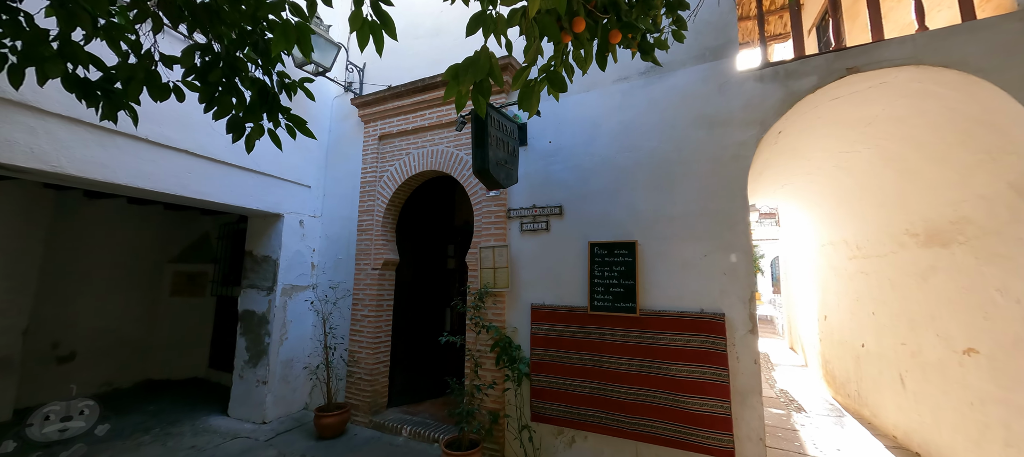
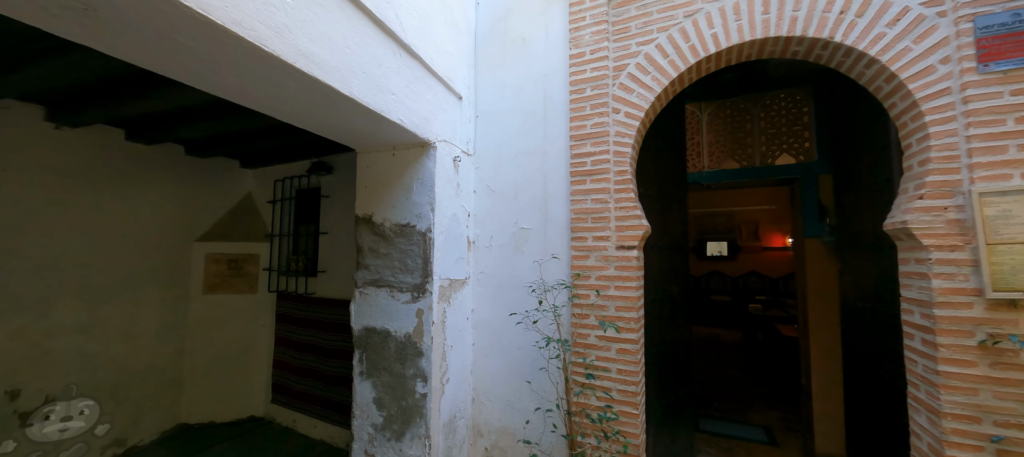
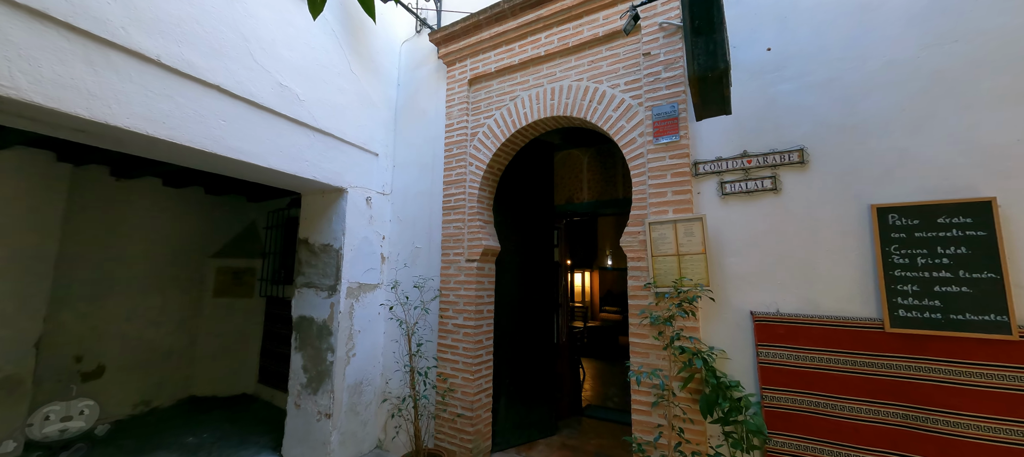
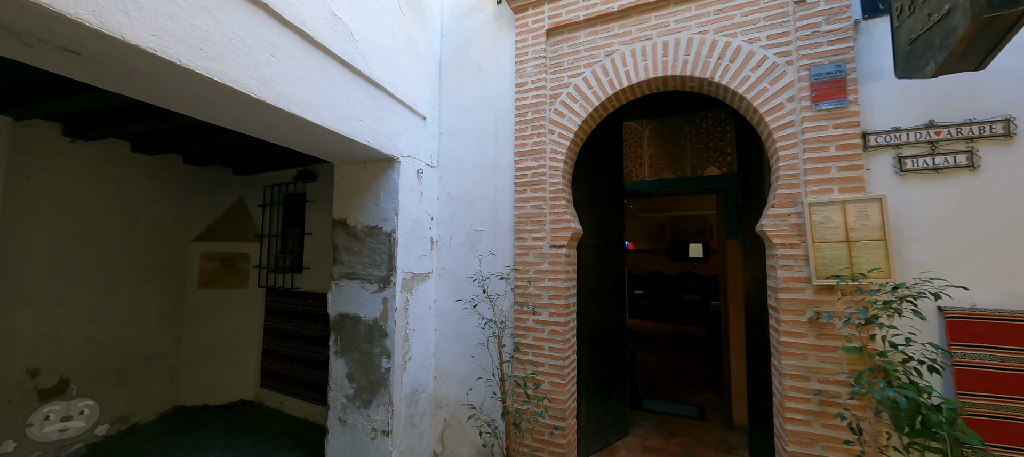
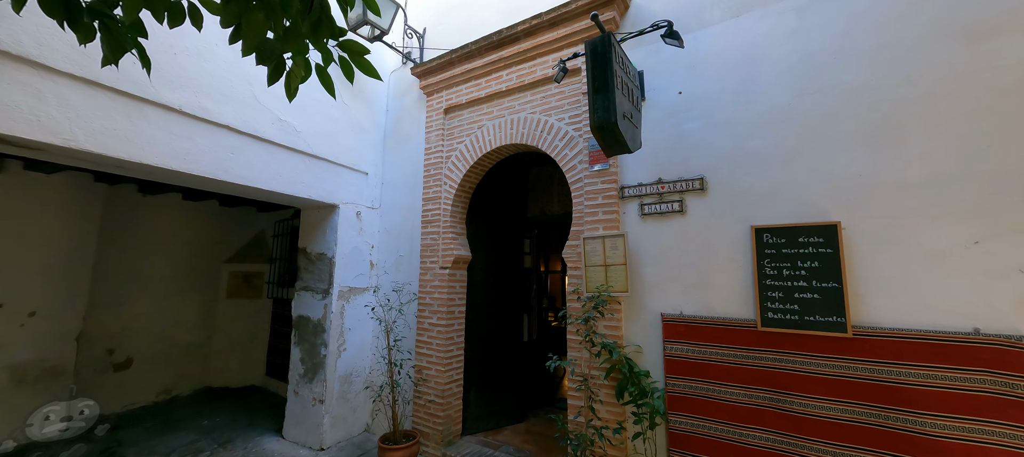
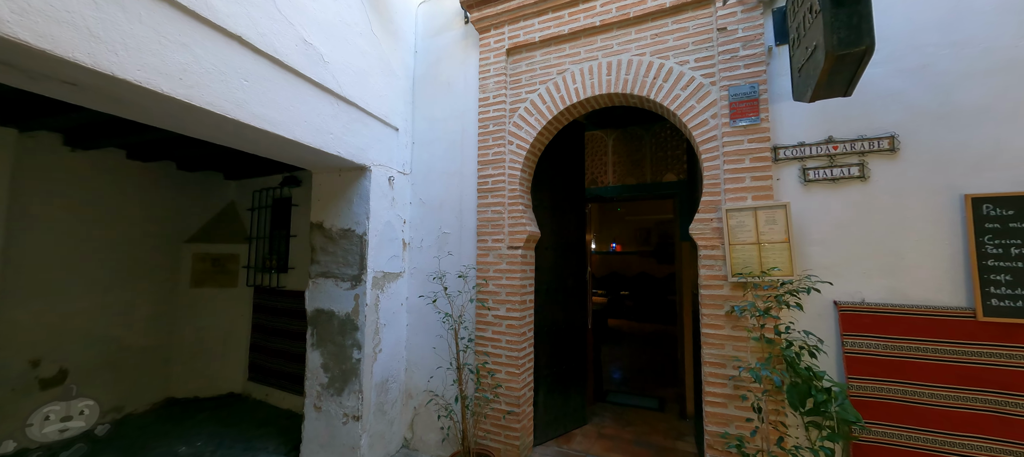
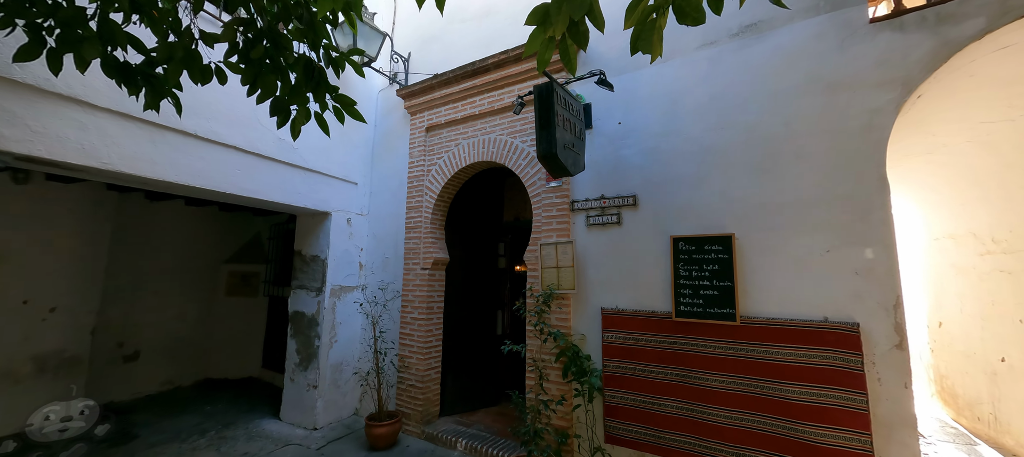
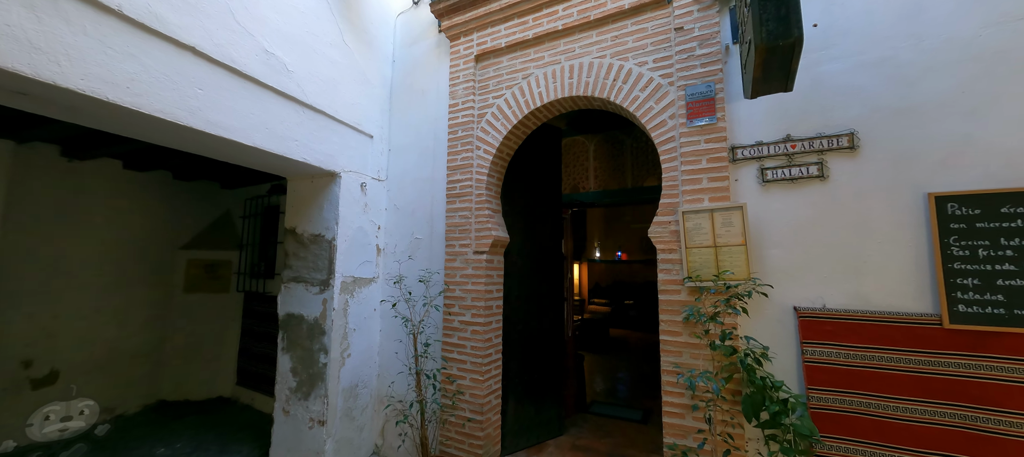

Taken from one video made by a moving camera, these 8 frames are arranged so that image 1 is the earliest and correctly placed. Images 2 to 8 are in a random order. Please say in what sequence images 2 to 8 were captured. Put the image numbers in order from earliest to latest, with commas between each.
7, 5, 3, 8, 6, 4, 2
